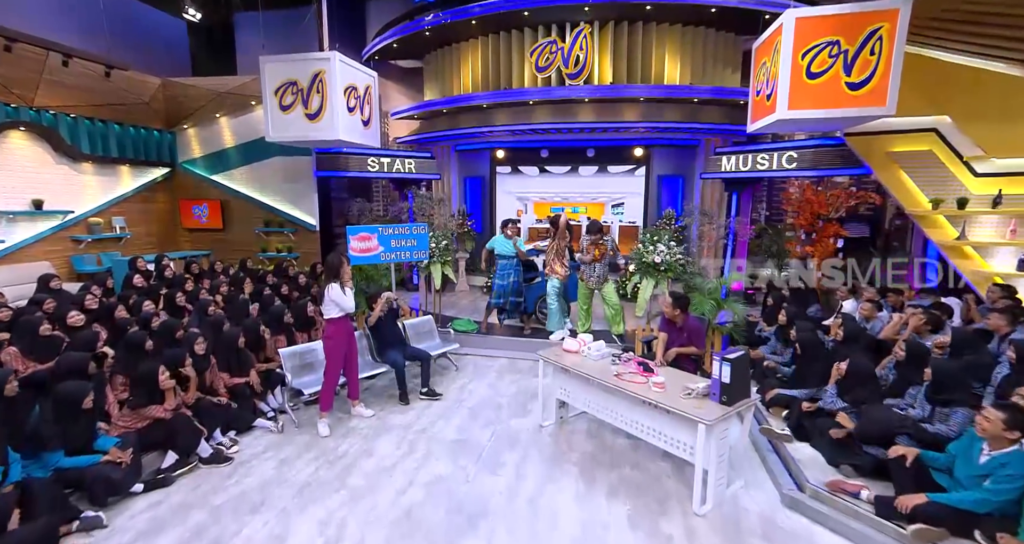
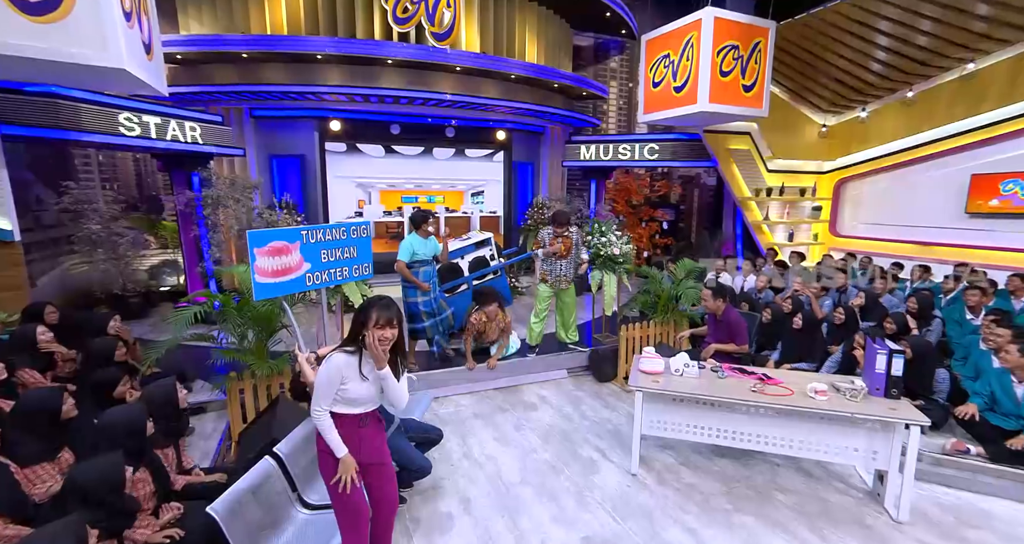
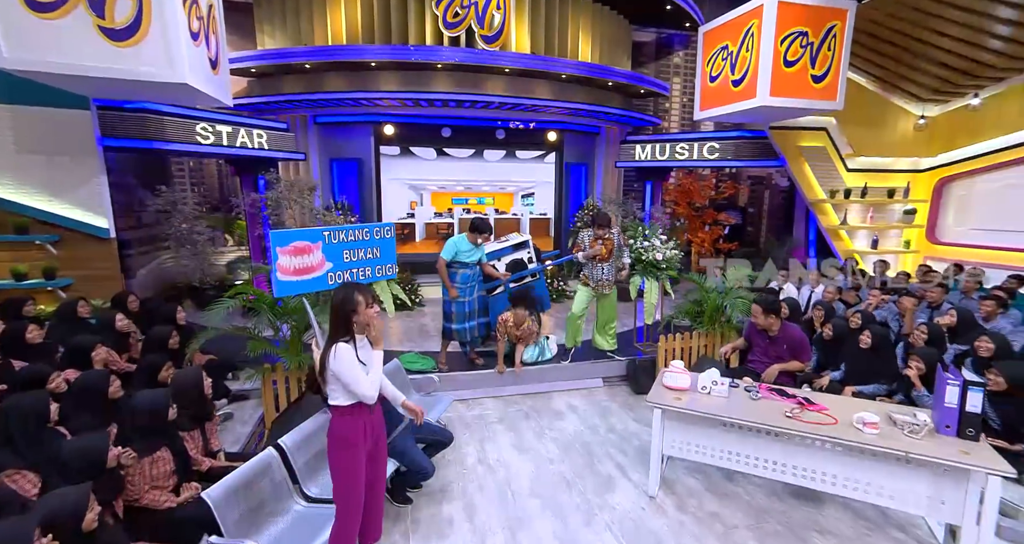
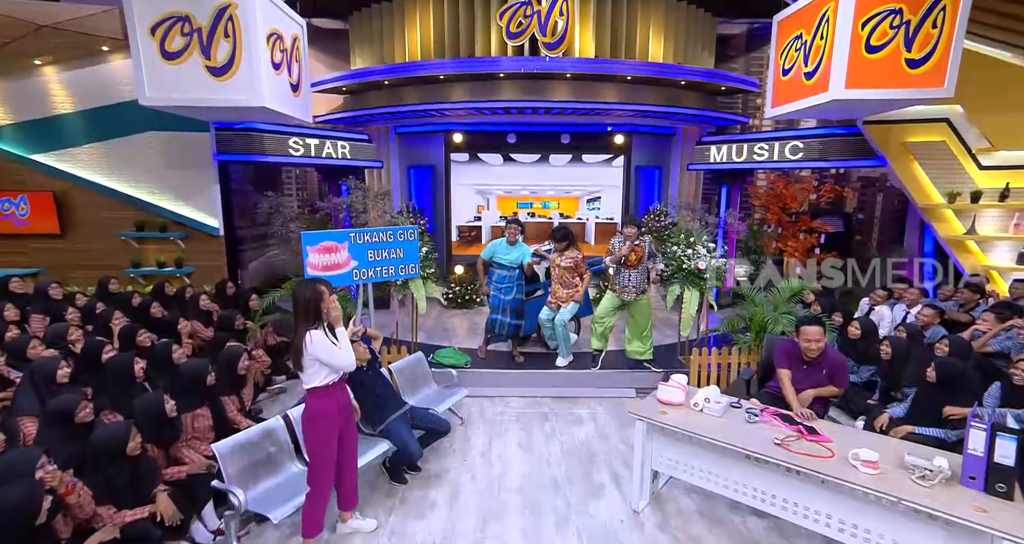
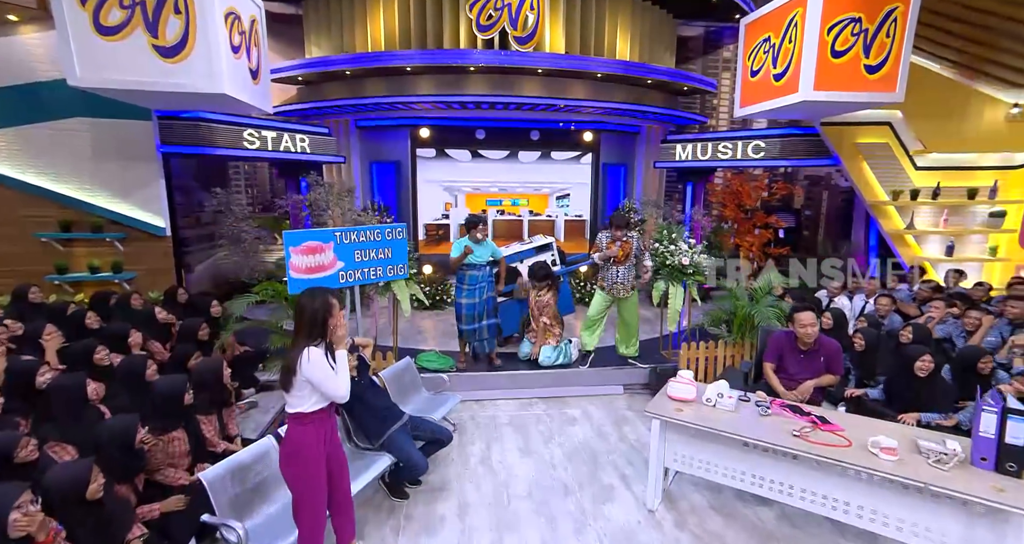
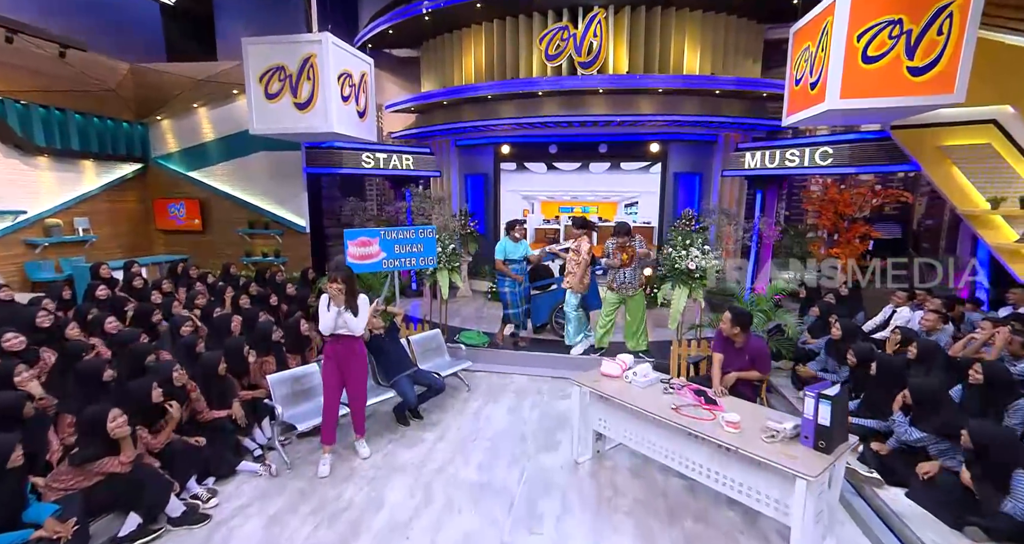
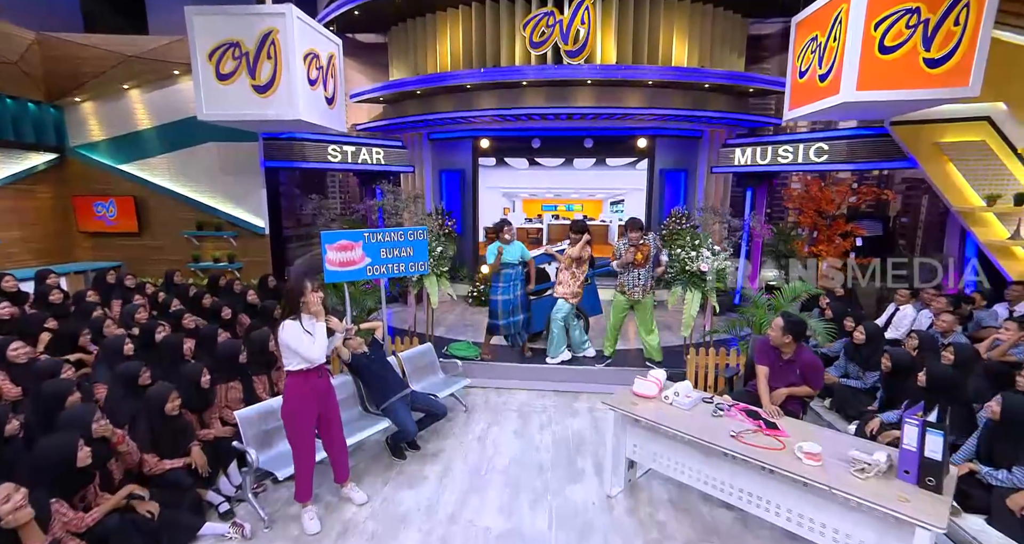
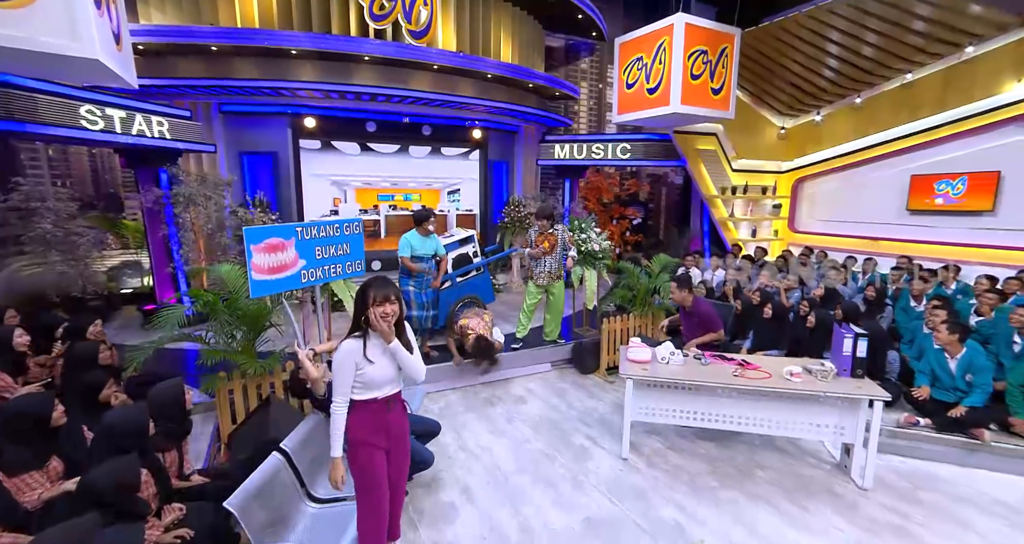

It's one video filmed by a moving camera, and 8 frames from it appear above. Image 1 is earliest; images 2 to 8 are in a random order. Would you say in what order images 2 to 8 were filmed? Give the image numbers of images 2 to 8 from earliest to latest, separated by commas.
6, 7, 4, 5, 3, 2, 8
